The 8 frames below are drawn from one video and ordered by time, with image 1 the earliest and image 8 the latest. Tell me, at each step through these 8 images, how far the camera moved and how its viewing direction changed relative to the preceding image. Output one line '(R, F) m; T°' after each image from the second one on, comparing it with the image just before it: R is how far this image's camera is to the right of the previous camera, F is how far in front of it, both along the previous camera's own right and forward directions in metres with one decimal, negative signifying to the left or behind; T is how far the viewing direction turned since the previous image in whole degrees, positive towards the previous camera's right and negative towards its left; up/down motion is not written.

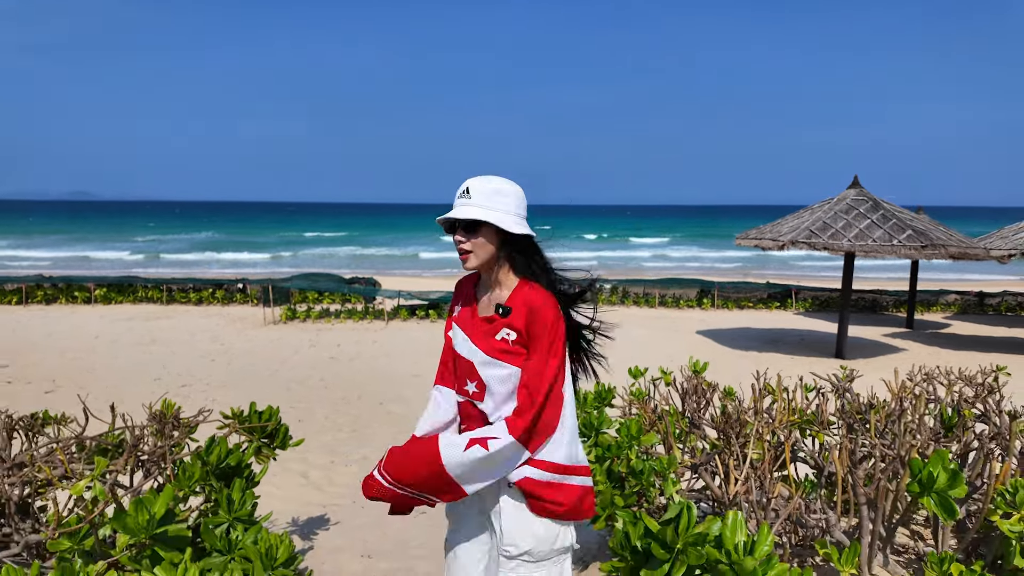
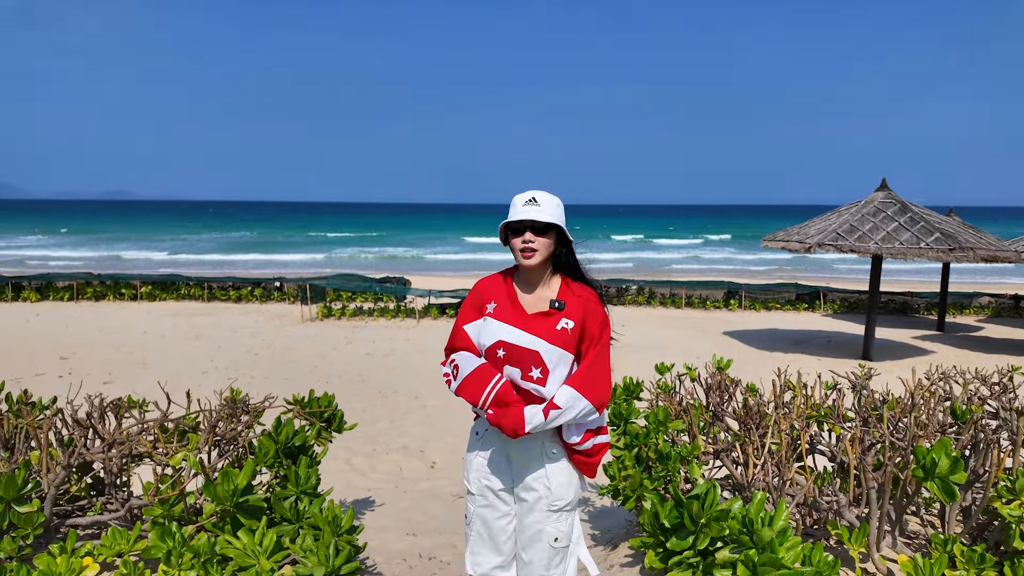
(-0.1, -0.3) m; -2°
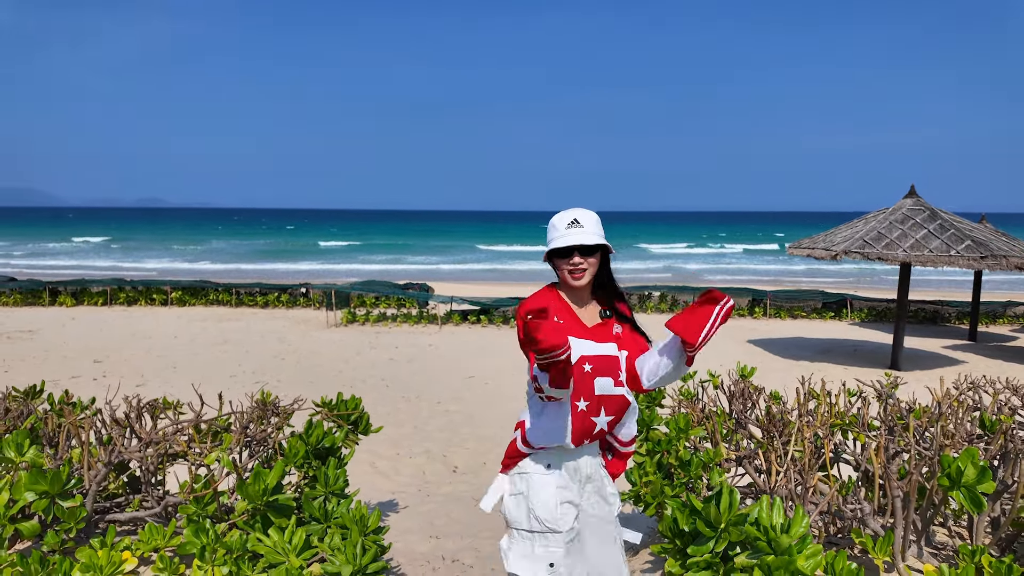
(0.0, -0.1) m; -2°
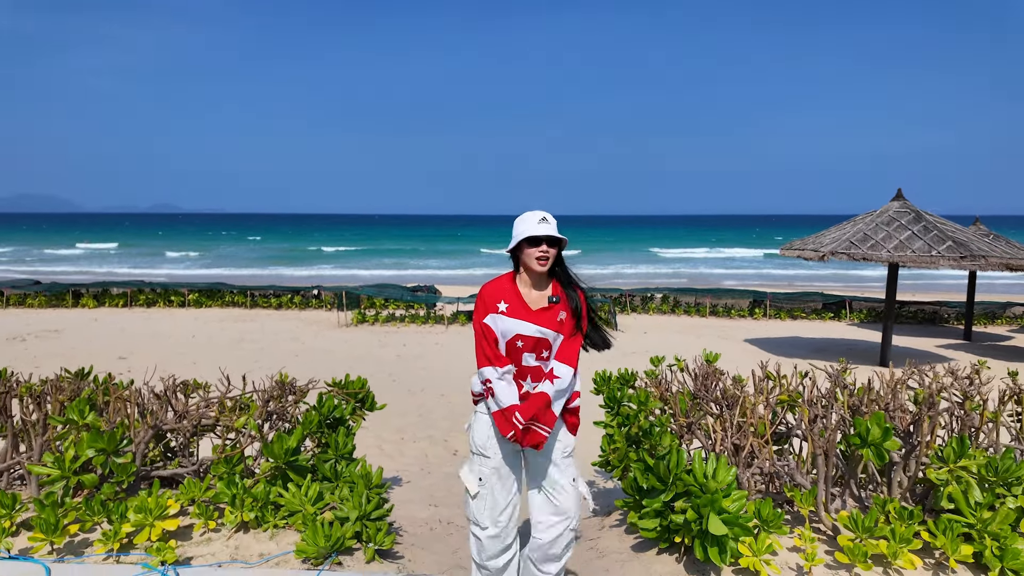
(+0.2, -0.5) m; -1°
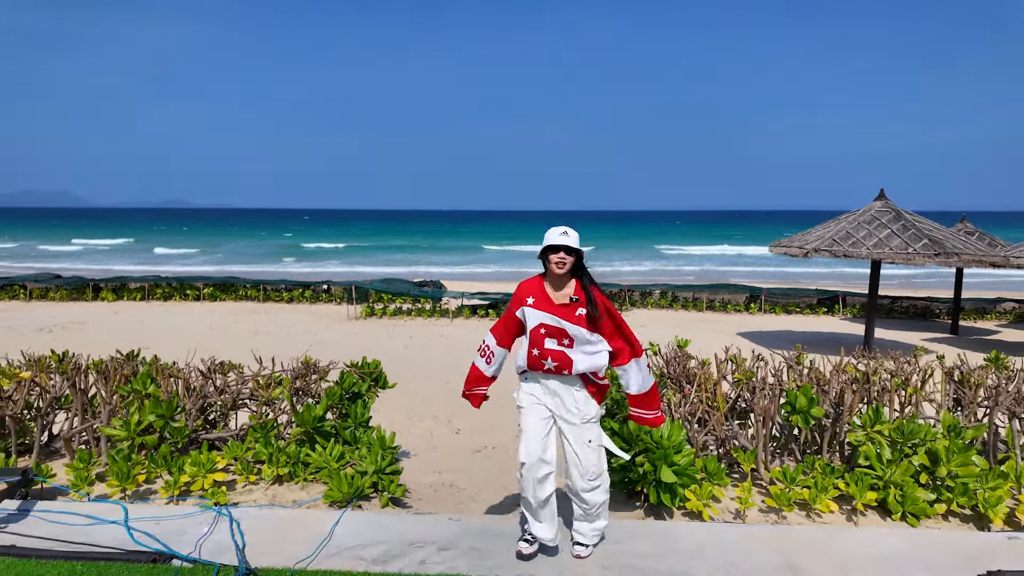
(+0.1, -0.7) m; -1°
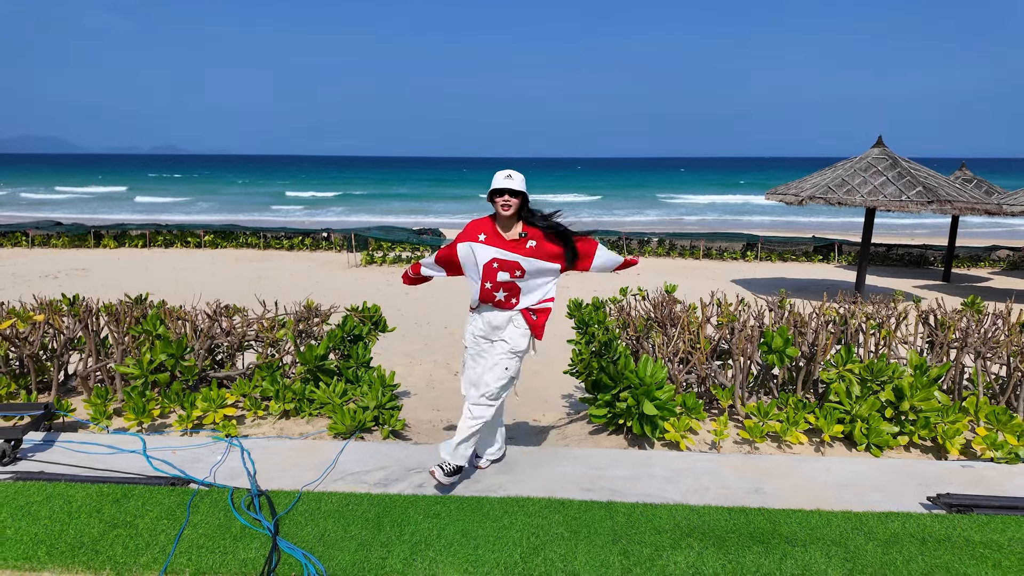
(+0.1, -0.2) m; 0°
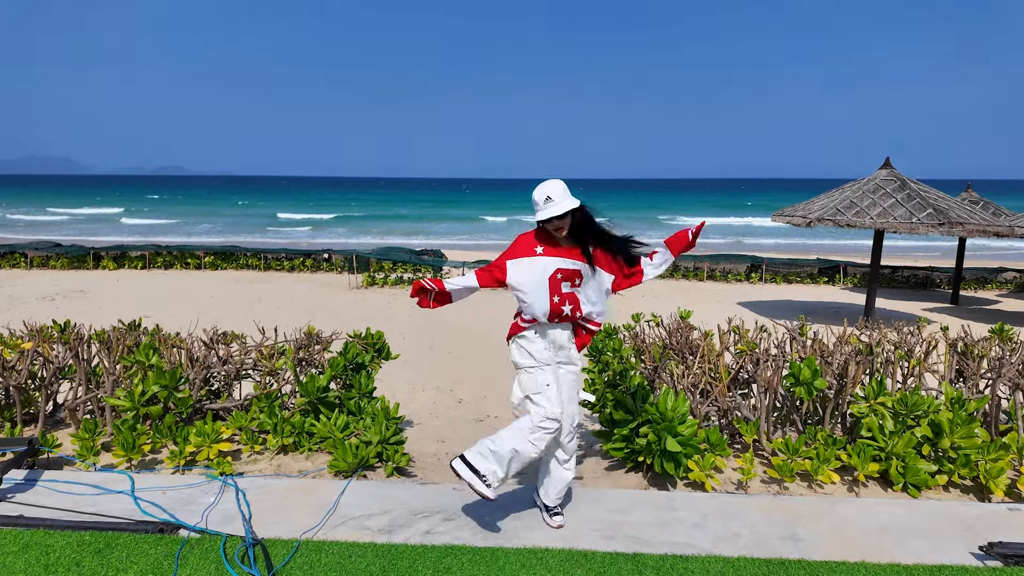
(-0.1, +0.2) m; 0°
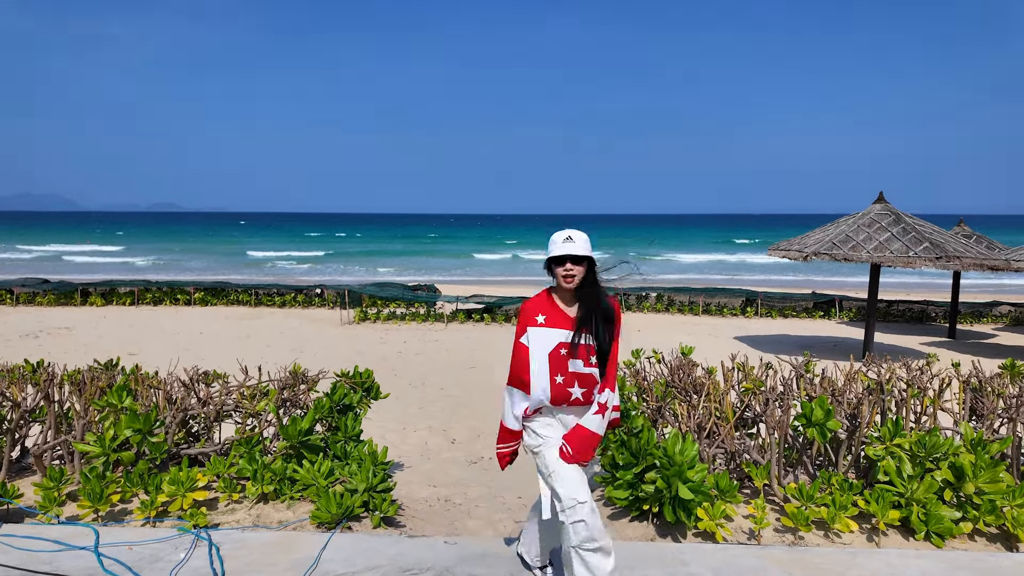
(0.0, +0.2) m; +1°
